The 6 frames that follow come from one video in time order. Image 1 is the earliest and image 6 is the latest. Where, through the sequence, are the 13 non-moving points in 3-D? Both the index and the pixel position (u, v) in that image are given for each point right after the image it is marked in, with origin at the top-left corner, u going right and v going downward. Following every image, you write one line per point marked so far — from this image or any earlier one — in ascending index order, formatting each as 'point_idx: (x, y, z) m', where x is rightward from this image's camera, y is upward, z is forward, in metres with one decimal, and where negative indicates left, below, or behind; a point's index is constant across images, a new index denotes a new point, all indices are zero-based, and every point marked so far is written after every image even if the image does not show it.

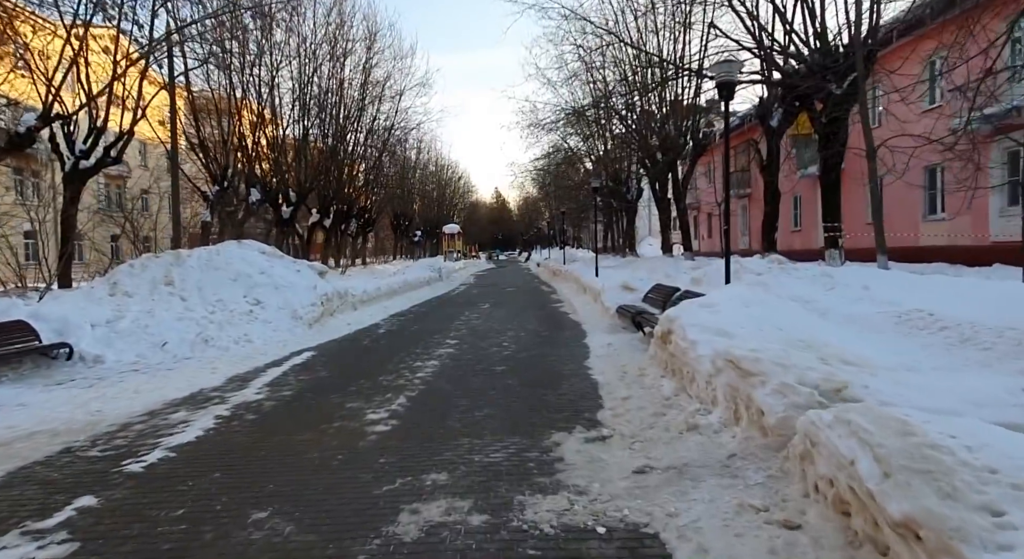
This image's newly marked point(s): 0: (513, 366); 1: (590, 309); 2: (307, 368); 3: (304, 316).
0: (0.0, -1.2, +8.5) m
1: (+1.9, -0.7, +14.8) m
2: (-3.0, -1.3, +8.8) m
3: (-4.5, -0.8, +12.7) m
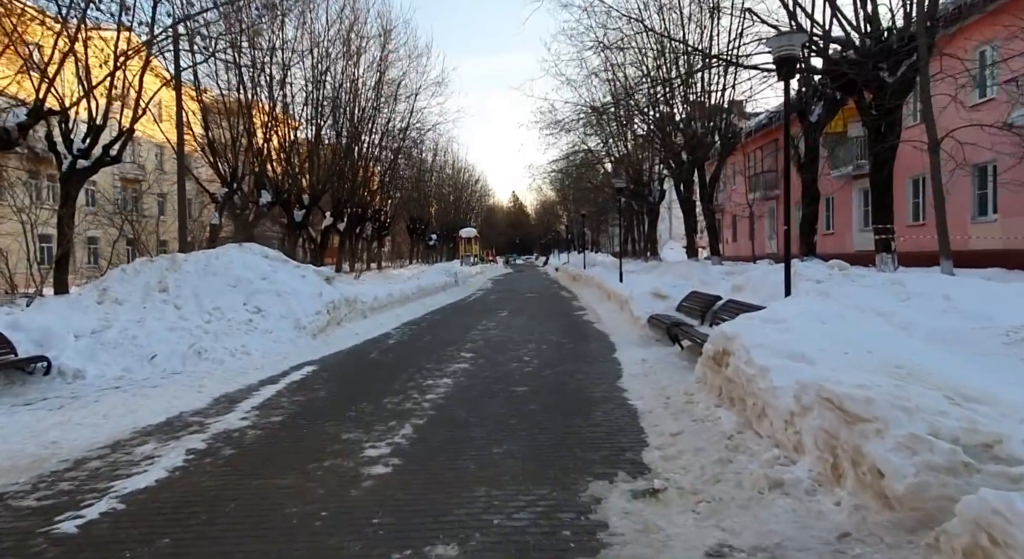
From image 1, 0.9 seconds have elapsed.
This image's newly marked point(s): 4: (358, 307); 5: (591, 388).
0: (+0.3, -1.4, +7.4) m
1: (+2.4, -0.9, +13.7) m
2: (-2.7, -1.4, +7.9) m
3: (-4.0, -0.9, +11.7) m
4: (-3.8, -0.7, +14.6) m
5: (+1.0, -1.3, +7.2) m
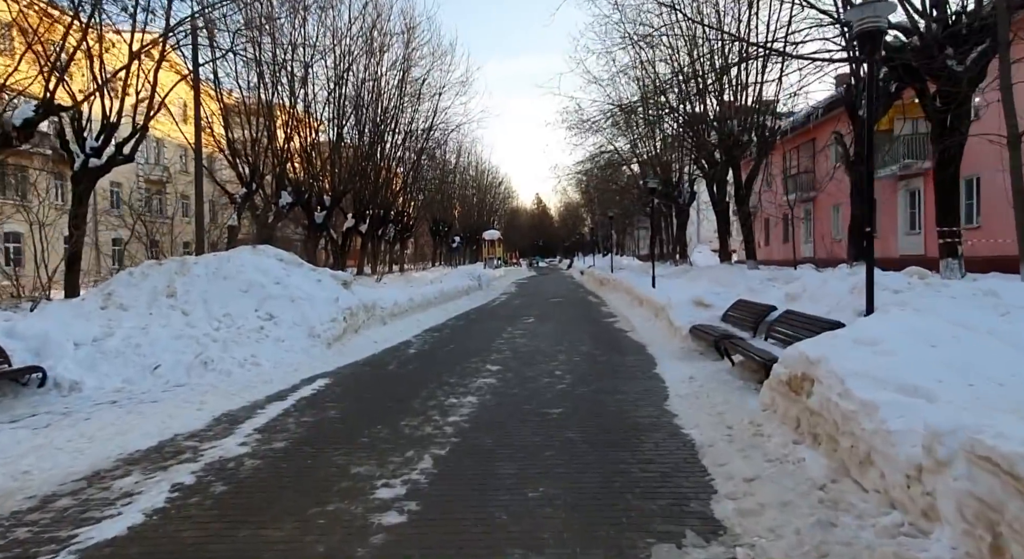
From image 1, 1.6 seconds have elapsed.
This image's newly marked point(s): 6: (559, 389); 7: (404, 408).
0: (+0.7, -1.4, +6.6) m
1: (+3.0, -1.0, +12.8) m
2: (-2.4, -1.5, +7.1) m
3: (-3.5, -1.0, +11.0) m
4: (-3.2, -0.8, +13.9) m
5: (+1.3, -1.4, +6.3) m
6: (+0.6, -1.4, +7.7) m
7: (-1.3, -1.5, +6.9) m
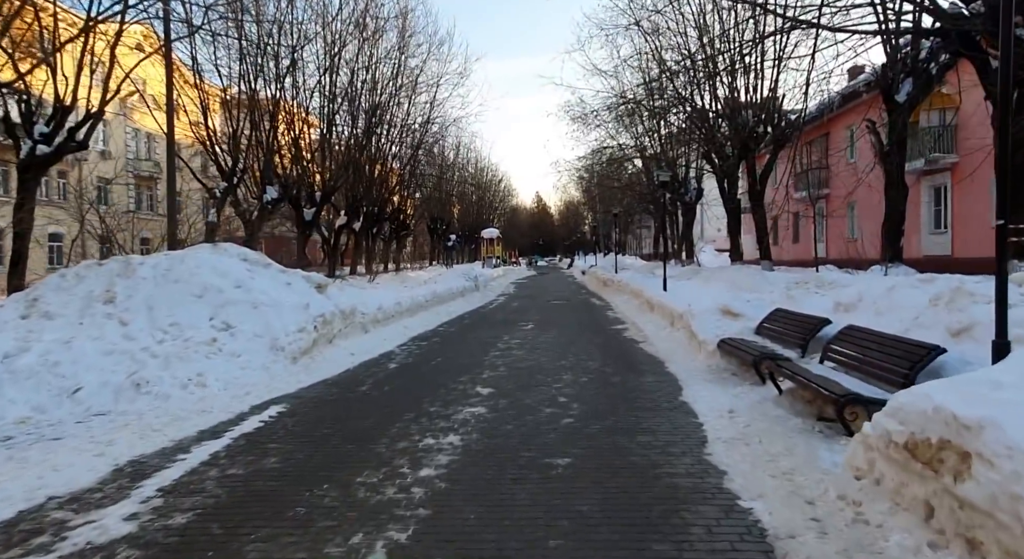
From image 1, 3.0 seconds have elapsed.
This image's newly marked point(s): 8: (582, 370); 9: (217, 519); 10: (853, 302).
0: (+0.6, -1.5, +5.0) m
1: (+2.9, -1.1, +11.2) m
2: (-2.4, -1.6, +5.6) m
3: (-3.6, -1.1, +9.5) m
4: (-3.2, -0.8, +12.3) m
5: (+1.3, -1.5, +4.8) m
6: (+0.6, -1.5, +6.1) m
7: (-1.3, -1.6, +5.4) m
8: (+1.1, -1.4, +9.0) m
9: (-2.0, -1.6, +4.1) m
10: (+4.4, -0.3, +7.6) m
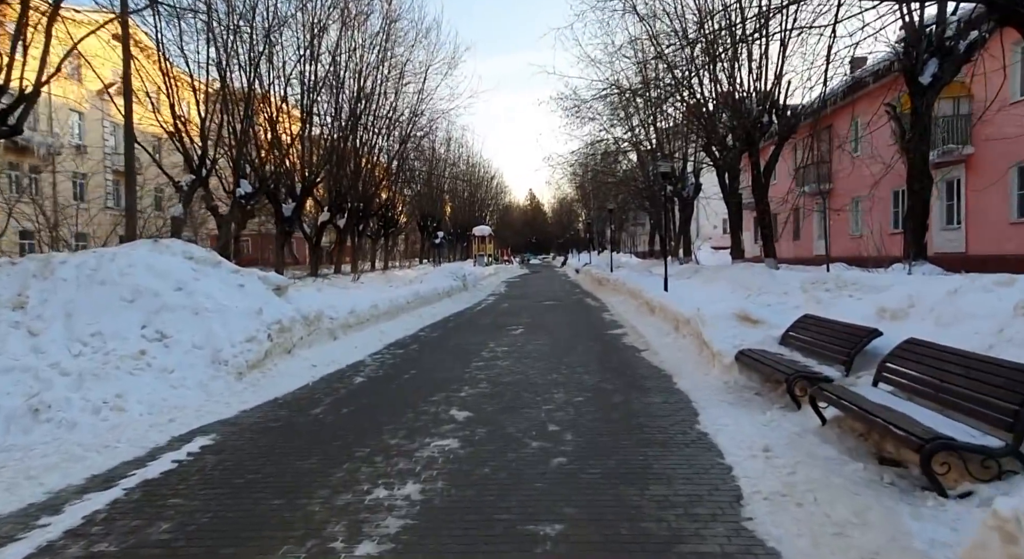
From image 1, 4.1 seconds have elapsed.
0: (+0.4, -1.6, +3.7) m
1: (+2.7, -1.1, +9.9) m
2: (-2.6, -1.6, +4.3) m
3: (-3.8, -1.1, +8.1) m
4: (-3.5, -0.9, +11.0) m
5: (+1.1, -1.5, +3.5) m
6: (+0.4, -1.5, +4.8) m
7: (-1.5, -1.6, +4.1) m
8: (+0.9, -1.4, +7.7) m
9: (-2.2, -1.7, +2.8) m
10: (+4.2, -0.3, +6.3) m
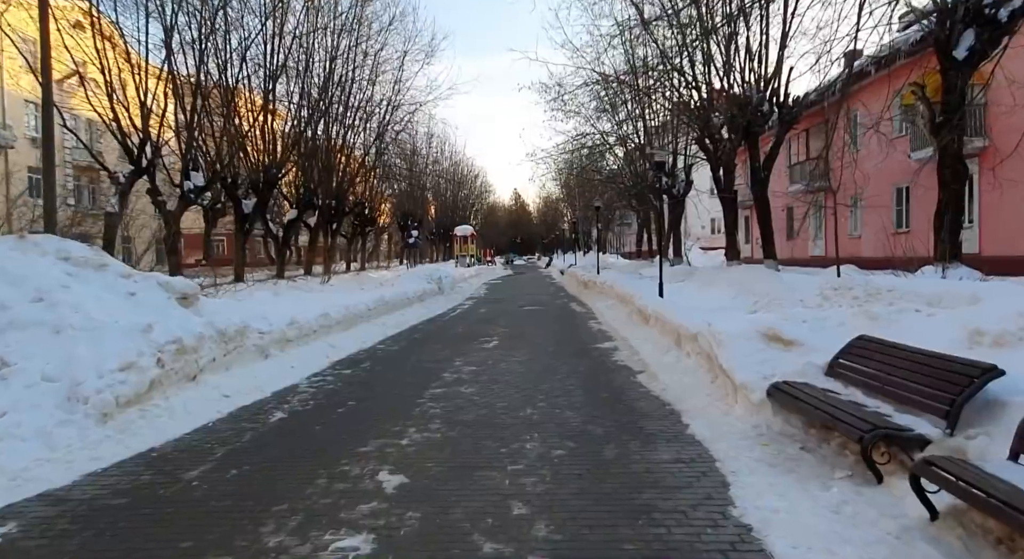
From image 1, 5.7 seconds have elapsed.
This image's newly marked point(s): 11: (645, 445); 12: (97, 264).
0: (+0.1, -1.6, +1.8) m
1: (+2.2, -1.2, +8.1) m
2: (-2.9, -1.7, +2.3) m
3: (-4.2, -1.2, +6.1) m
4: (-4.0, -0.9, +9.0) m
5: (+0.8, -1.6, +1.6) m
6: (0.0, -1.6, +2.9) m
7: (-1.8, -1.7, +2.1) m
8: (+0.4, -1.5, +5.9) m
9: (-2.5, -1.8, +0.8) m
10: (+3.8, -0.4, +4.5) m
11: (+1.2, -1.5, +5.3) m
12: (-5.6, +0.3, +8.3) m
